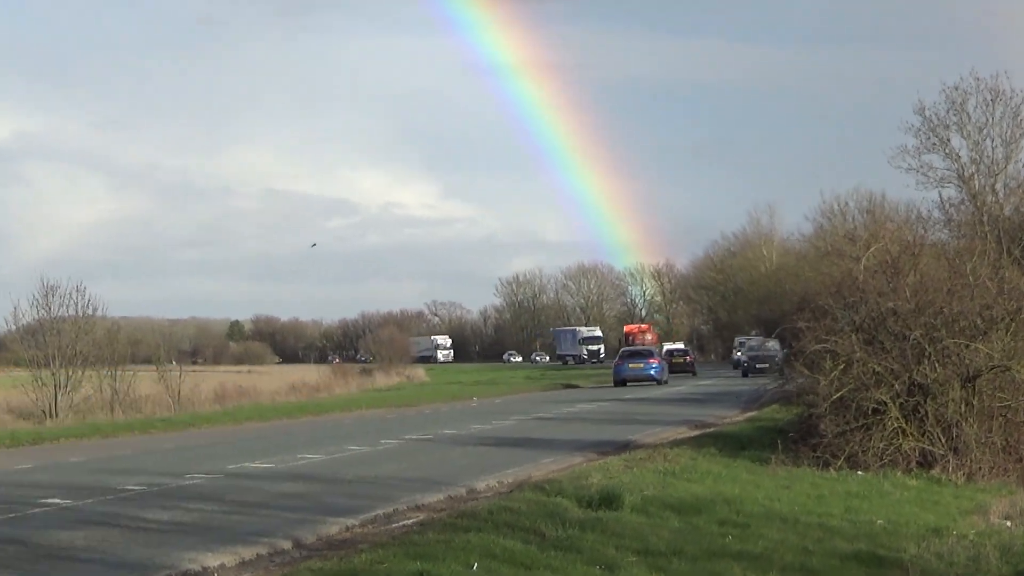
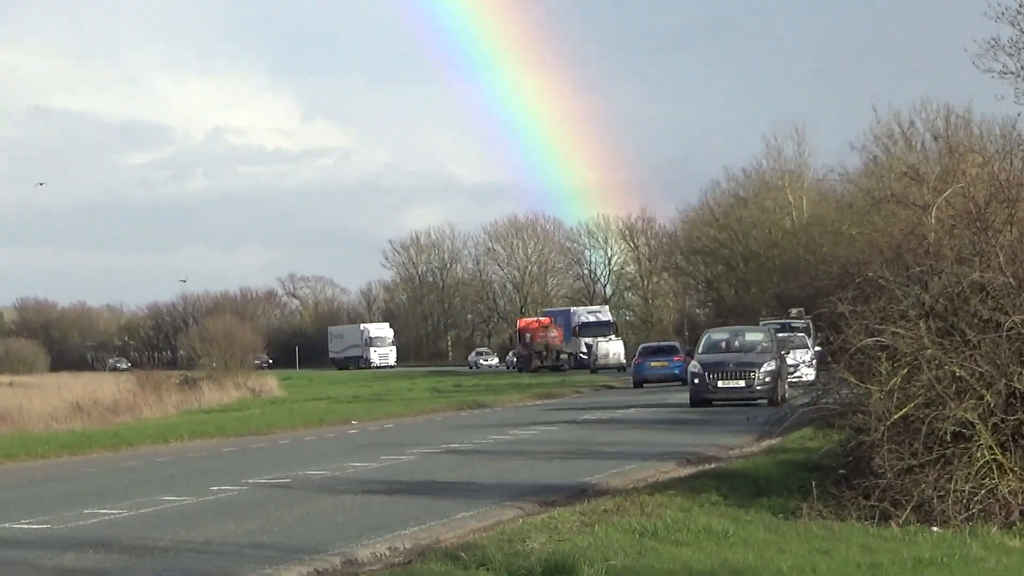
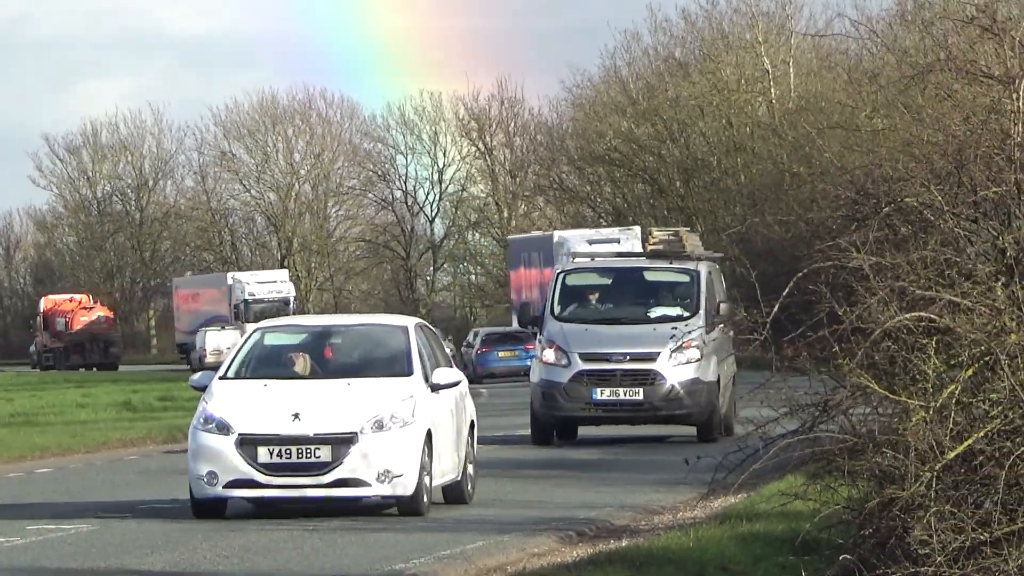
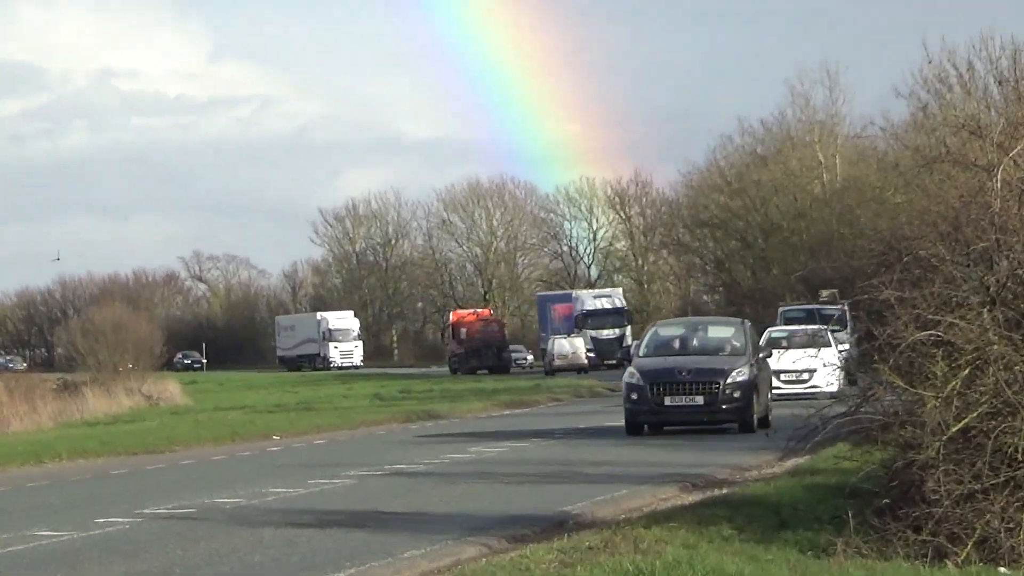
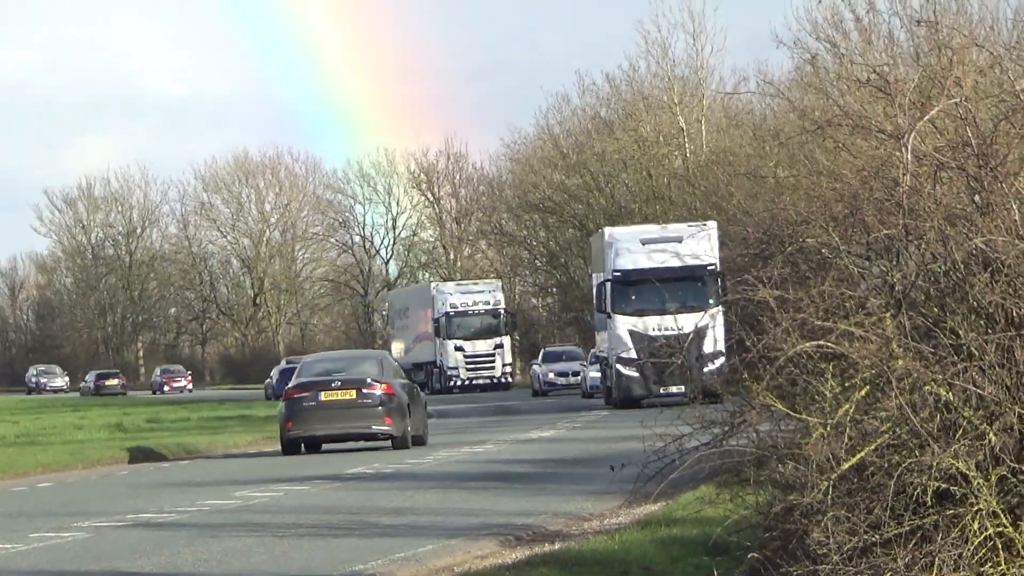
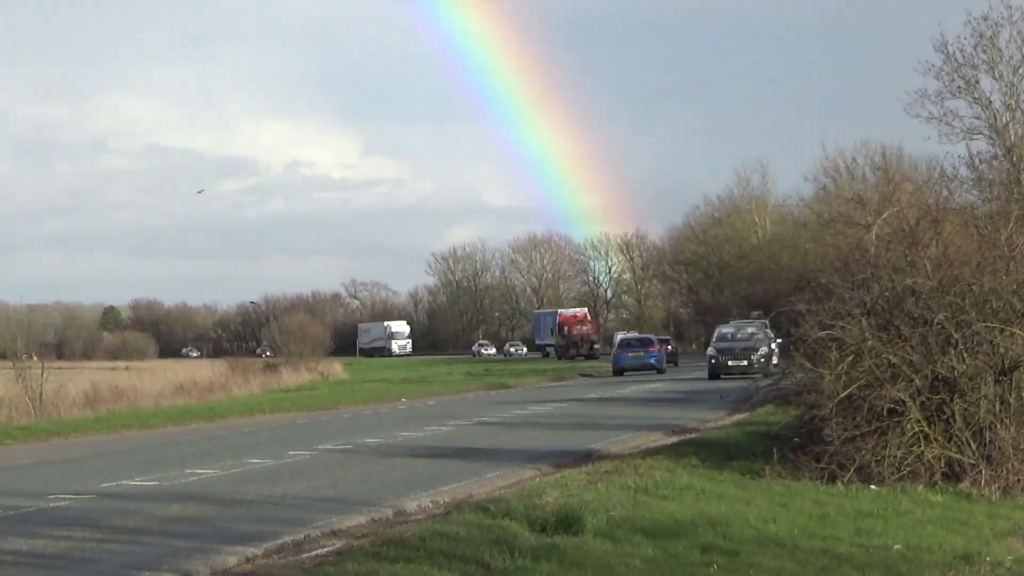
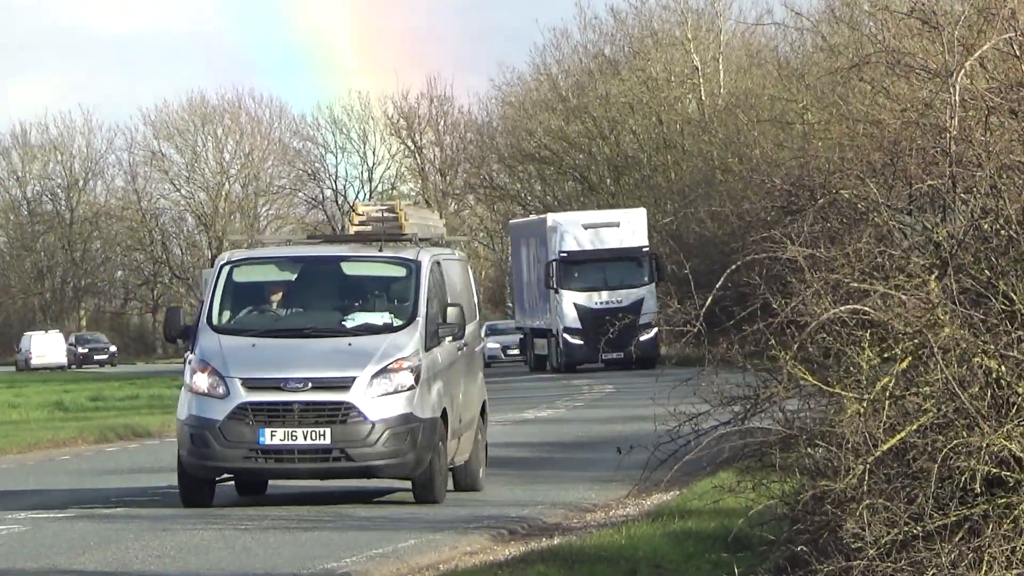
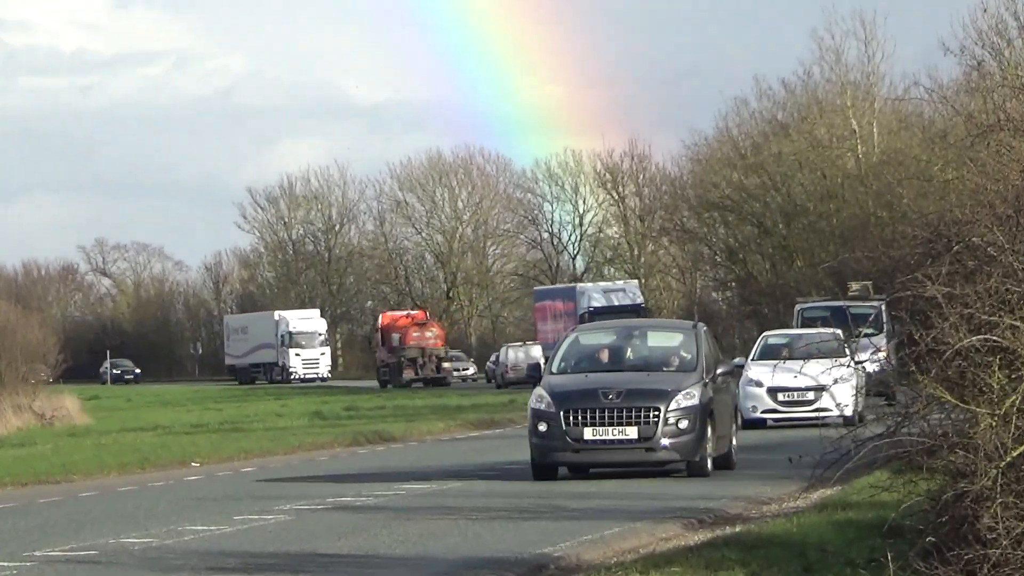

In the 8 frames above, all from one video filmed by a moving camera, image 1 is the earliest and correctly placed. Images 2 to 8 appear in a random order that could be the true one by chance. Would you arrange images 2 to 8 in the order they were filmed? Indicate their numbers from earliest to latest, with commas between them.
6, 2, 4, 8, 3, 7, 5
